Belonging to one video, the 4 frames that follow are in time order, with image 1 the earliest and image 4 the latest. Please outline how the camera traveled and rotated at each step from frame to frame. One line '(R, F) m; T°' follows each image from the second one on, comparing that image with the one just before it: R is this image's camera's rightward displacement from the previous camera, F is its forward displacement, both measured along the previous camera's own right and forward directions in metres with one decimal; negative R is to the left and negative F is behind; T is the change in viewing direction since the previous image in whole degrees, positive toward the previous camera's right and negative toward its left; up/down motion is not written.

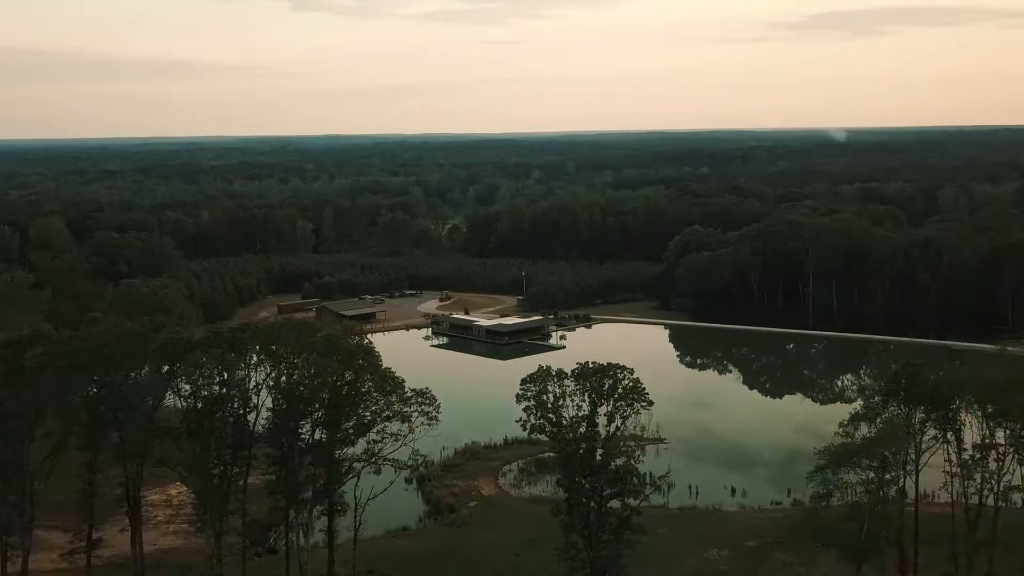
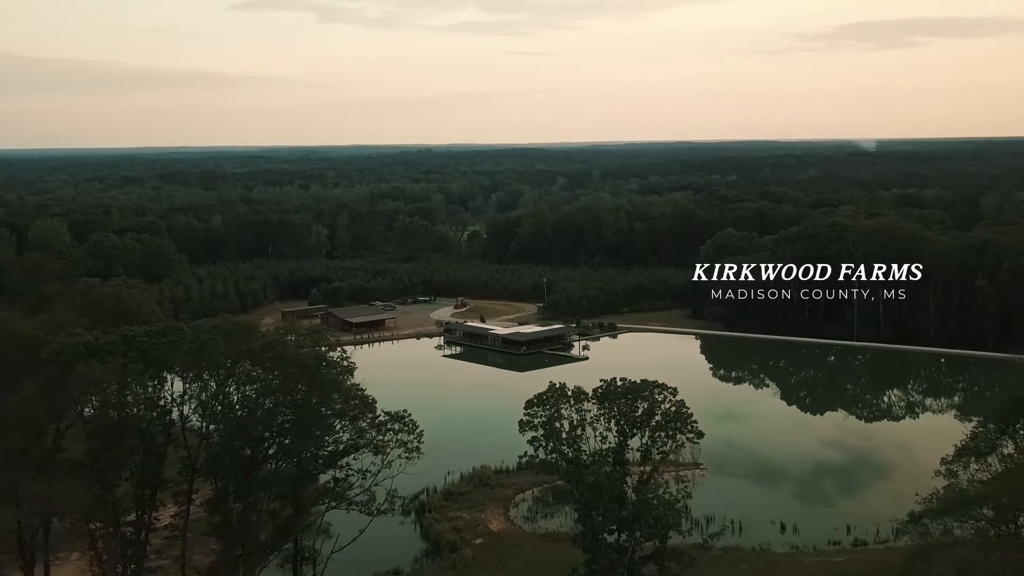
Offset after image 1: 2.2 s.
(+0.3, +3.2) m; -2°
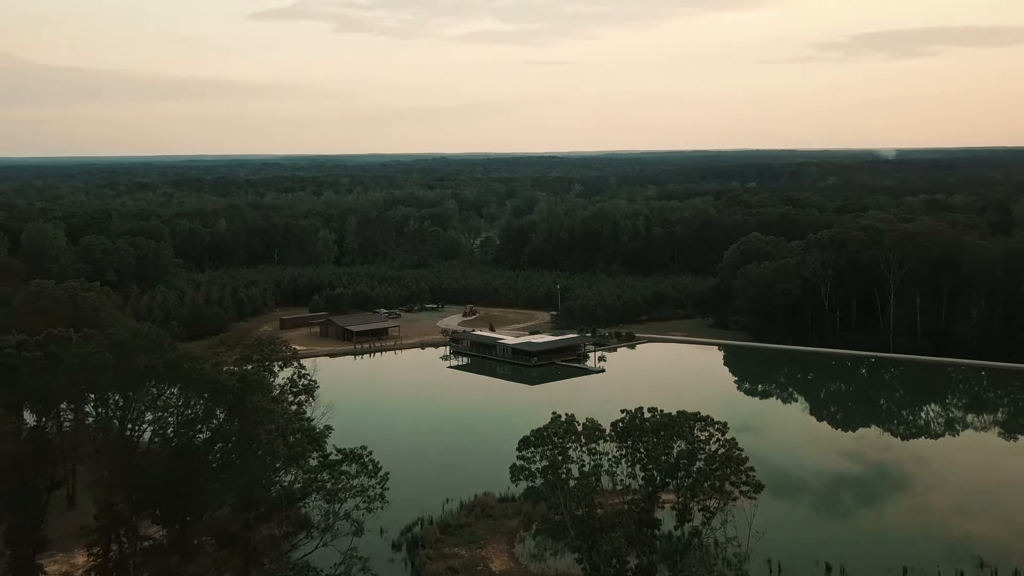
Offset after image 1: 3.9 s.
(+0.2, +2.5) m; -1°
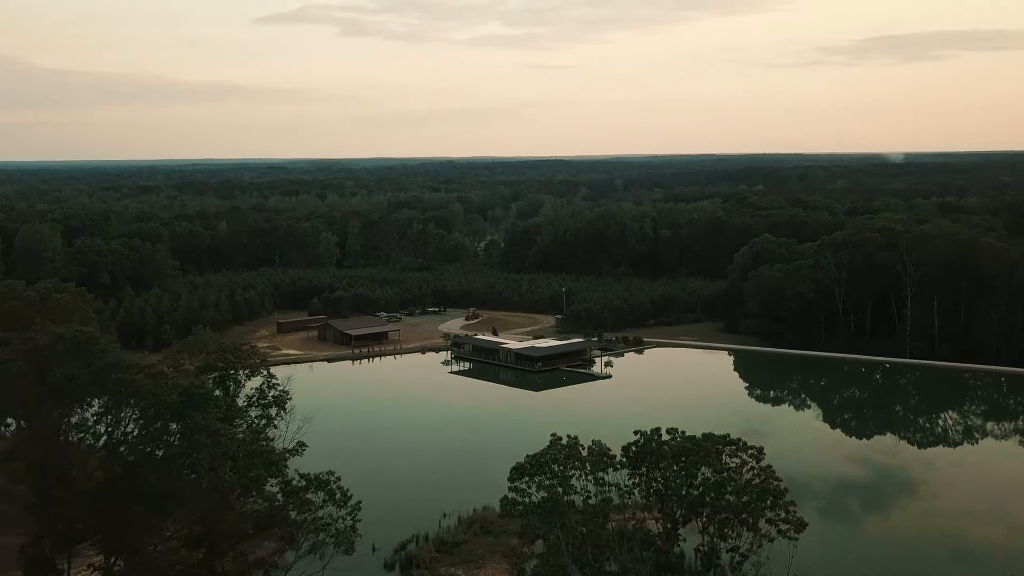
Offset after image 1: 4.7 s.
(+0.1, +1.2) m; 0°
